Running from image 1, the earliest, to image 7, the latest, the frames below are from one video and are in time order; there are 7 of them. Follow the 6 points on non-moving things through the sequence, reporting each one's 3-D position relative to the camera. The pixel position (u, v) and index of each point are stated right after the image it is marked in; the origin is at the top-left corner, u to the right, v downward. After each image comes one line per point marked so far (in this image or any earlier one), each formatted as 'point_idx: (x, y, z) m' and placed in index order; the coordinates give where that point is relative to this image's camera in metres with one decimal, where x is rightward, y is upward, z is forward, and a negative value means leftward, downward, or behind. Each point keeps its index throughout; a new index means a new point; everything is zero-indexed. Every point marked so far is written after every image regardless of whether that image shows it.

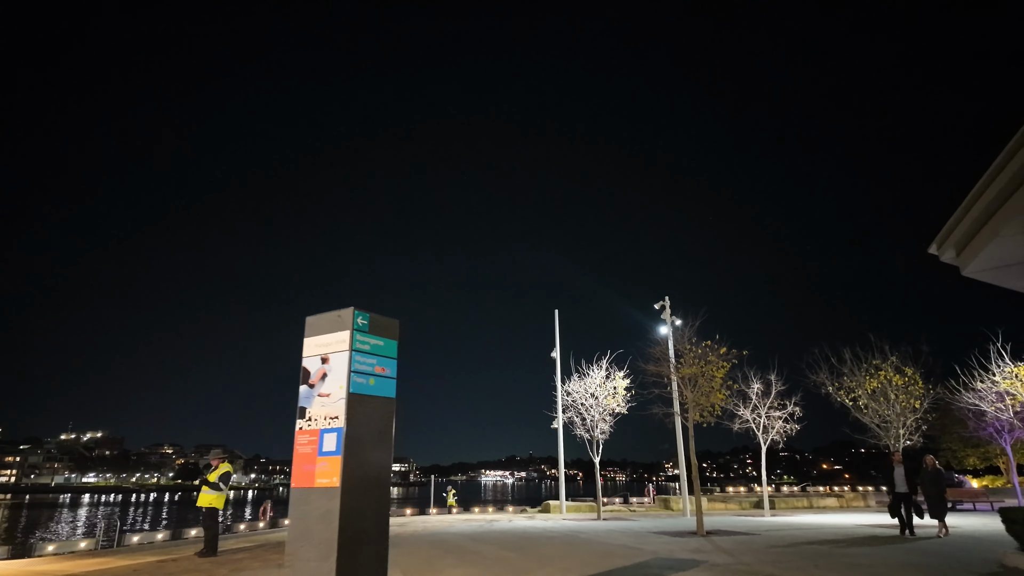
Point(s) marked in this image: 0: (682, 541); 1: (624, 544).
0: (+4.8, -7.1, +18.2) m
1: (+3.1, -7.1, +18.0) m
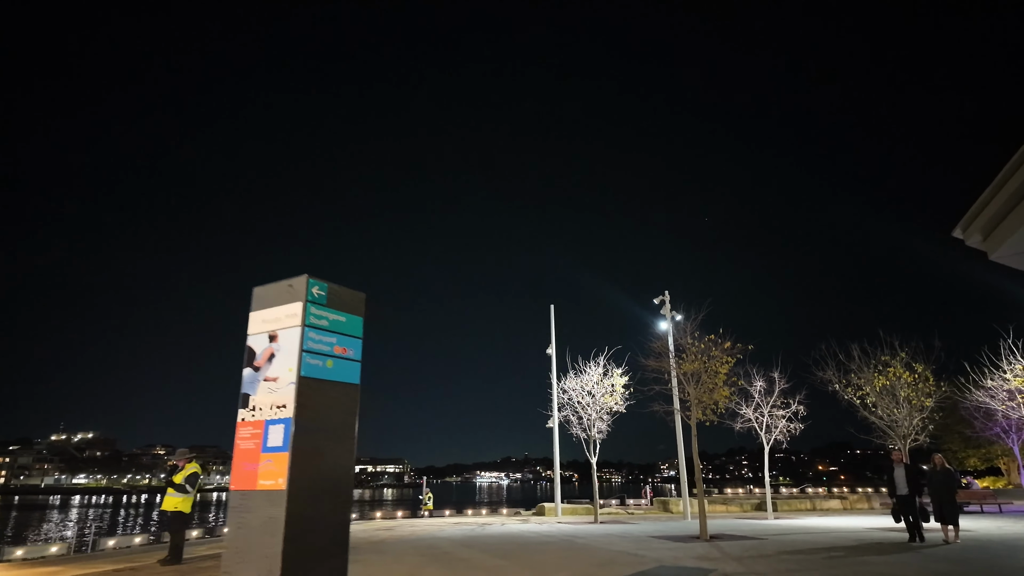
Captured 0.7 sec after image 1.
0: (+4.6, -6.8, +17.1) m
1: (+2.9, -6.8, +16.9) m
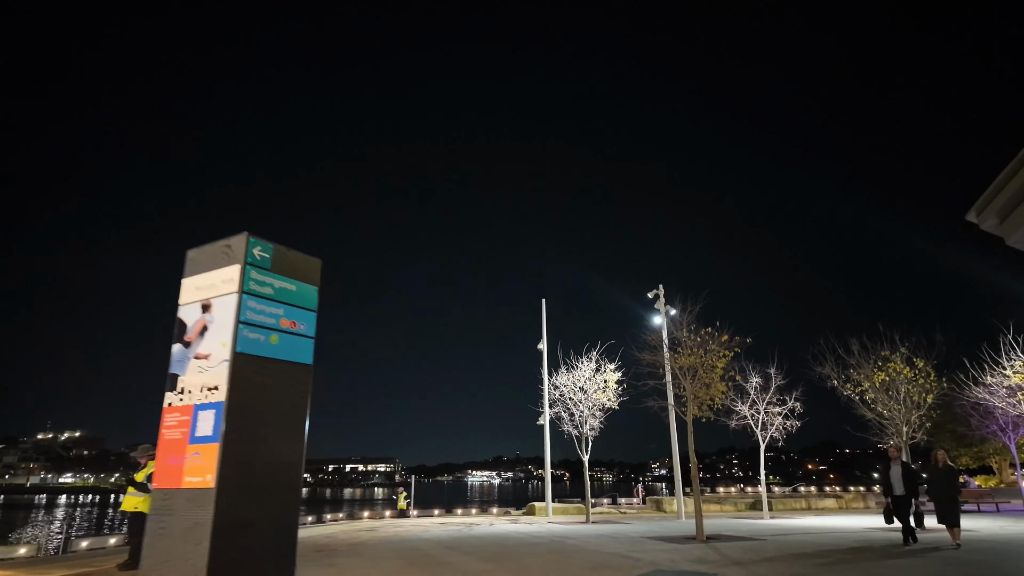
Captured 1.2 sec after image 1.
0: (+4.2, -6.5, +16.3) m
1: (+2.6, -6.5, +16.1) m
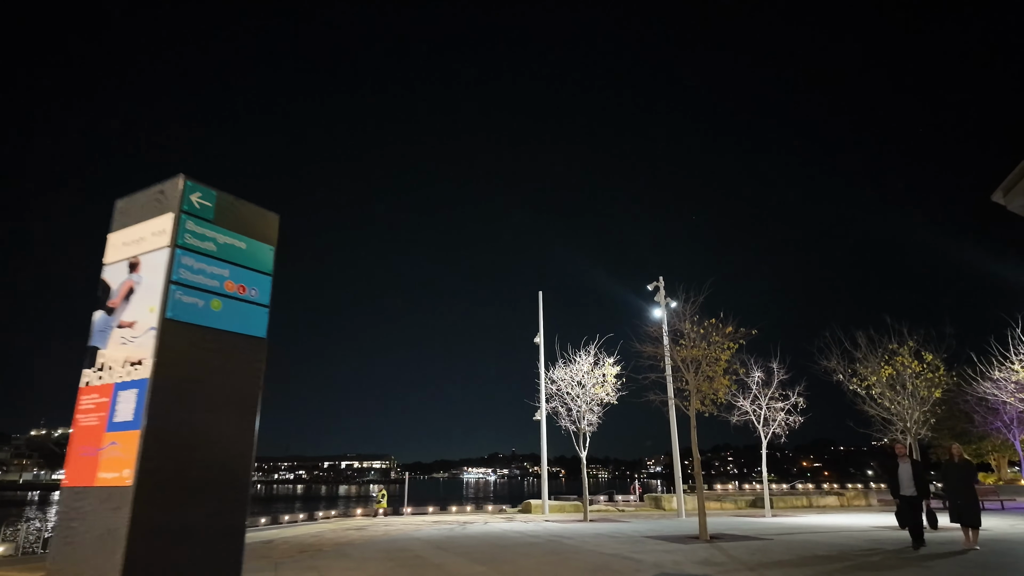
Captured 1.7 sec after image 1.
0: (+4.1, -6.2, +15.5) m
1: (+2.4, -6.2, +15.3) m
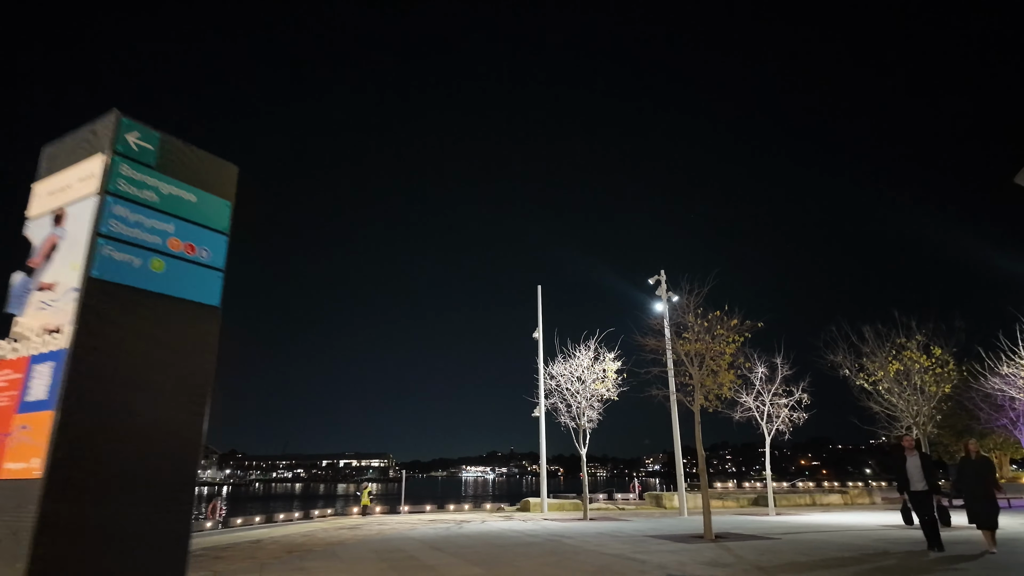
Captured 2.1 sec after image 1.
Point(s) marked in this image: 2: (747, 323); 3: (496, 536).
0: (+4.1, -5.9, +14.9) m
1: (+2.4, -5.9, +14.7) m
2: (+7.0, -1.0, +19.6) m
3: (-0.5, -6.9, +18.4) m
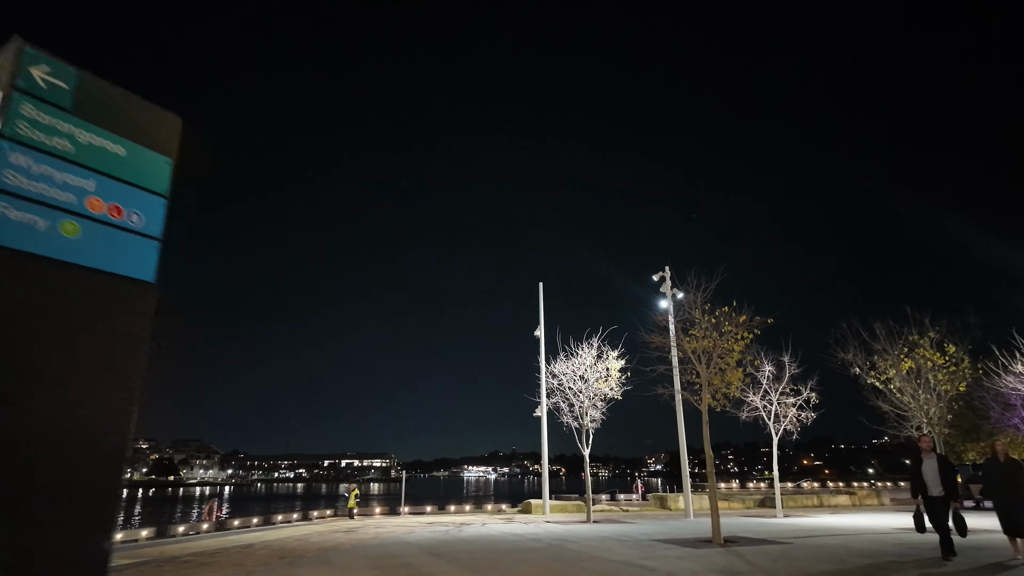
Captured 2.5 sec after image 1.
0: (+4.1, -5.8, +14.2) m
1: (+2.4, -5.8, +14.0) m
2: (+7.0, -0.9, +19.0) m
3: (-0.4, -6.8, +17.8) m
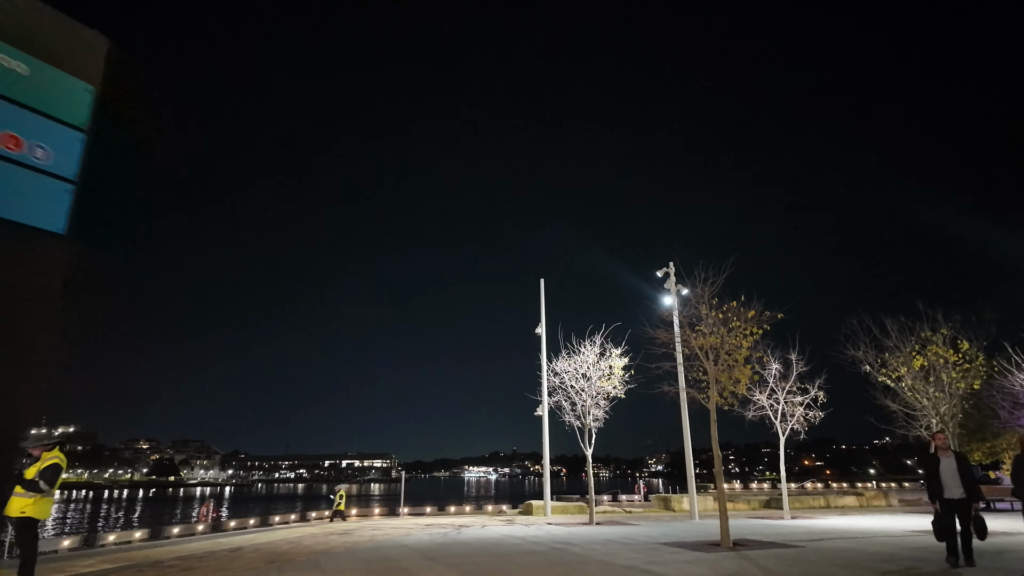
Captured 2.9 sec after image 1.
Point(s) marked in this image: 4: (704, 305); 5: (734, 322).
0: (+4.1, -5.6, +13.6) m
1: (+2.4, -5.6, +13.4) m
2: (+7.1, -0.7, +18.4) m
3: (-0.4, -6.7, +17.2) m
4: (+5.3, -0.5, +18.2) m
5: (+6.1, -0.9, +18.1) m
